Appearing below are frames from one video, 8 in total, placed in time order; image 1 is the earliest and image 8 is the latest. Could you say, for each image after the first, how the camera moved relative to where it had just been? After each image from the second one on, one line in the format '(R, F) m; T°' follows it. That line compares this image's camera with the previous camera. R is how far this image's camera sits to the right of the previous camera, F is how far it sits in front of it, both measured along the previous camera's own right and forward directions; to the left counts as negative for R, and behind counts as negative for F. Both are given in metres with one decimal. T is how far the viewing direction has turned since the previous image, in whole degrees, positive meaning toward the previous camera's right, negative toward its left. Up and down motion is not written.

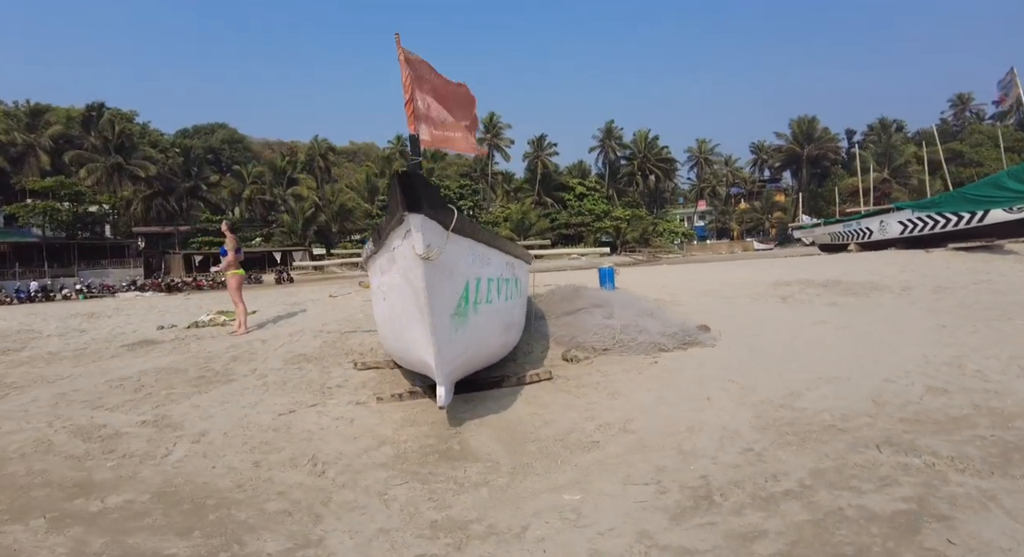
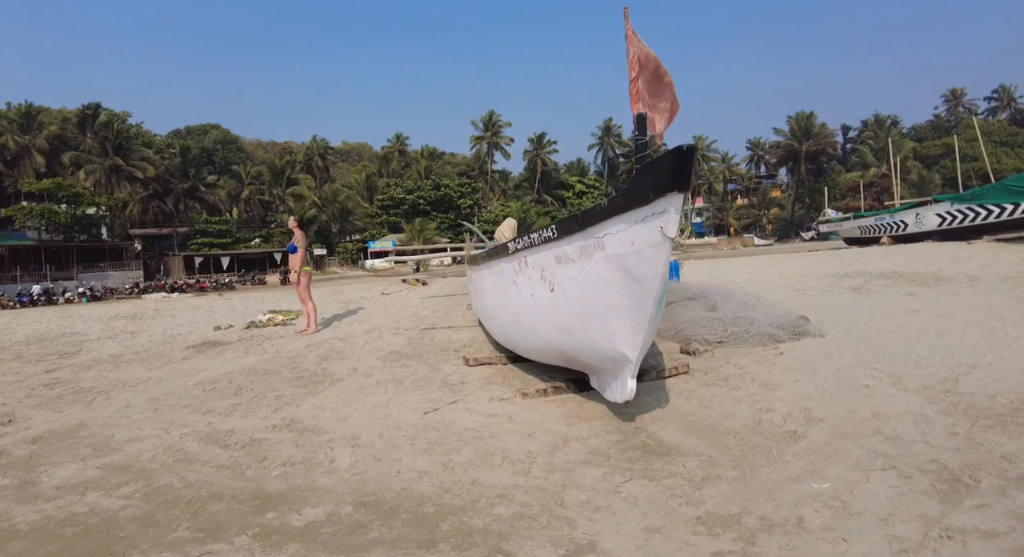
(-1.6, +0.2) m; +3°
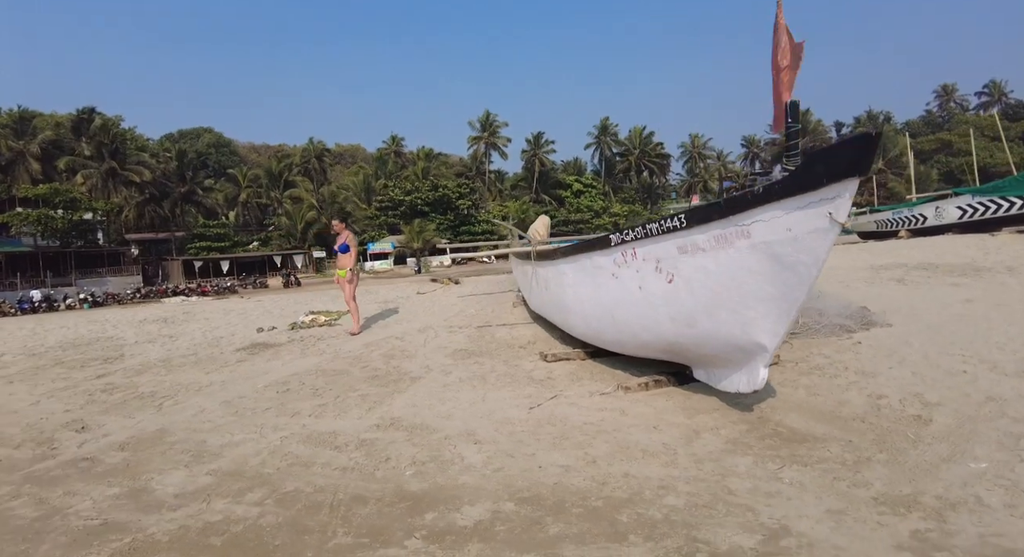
(-1.1, +0.1) m; +2°
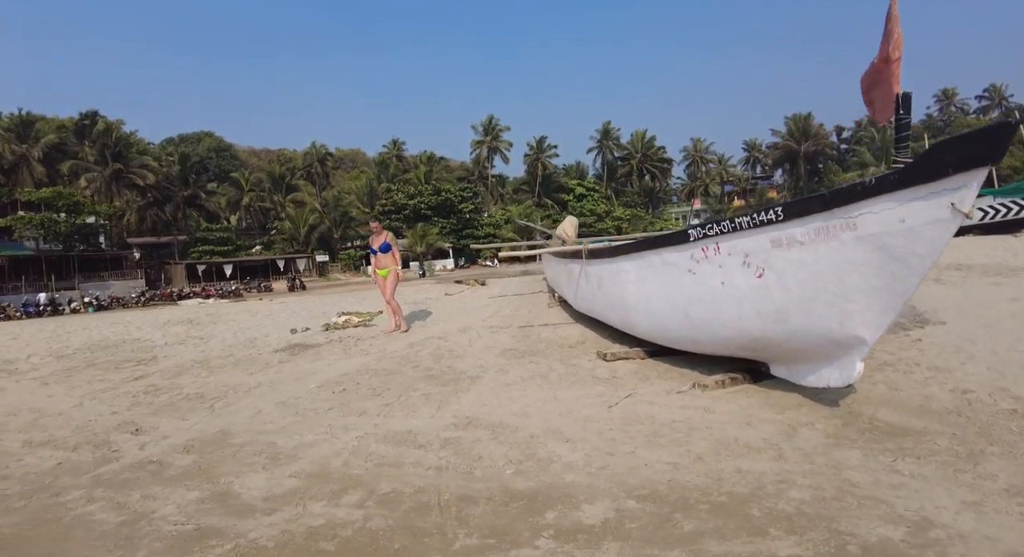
(-0.8, +0.1) m; +1°
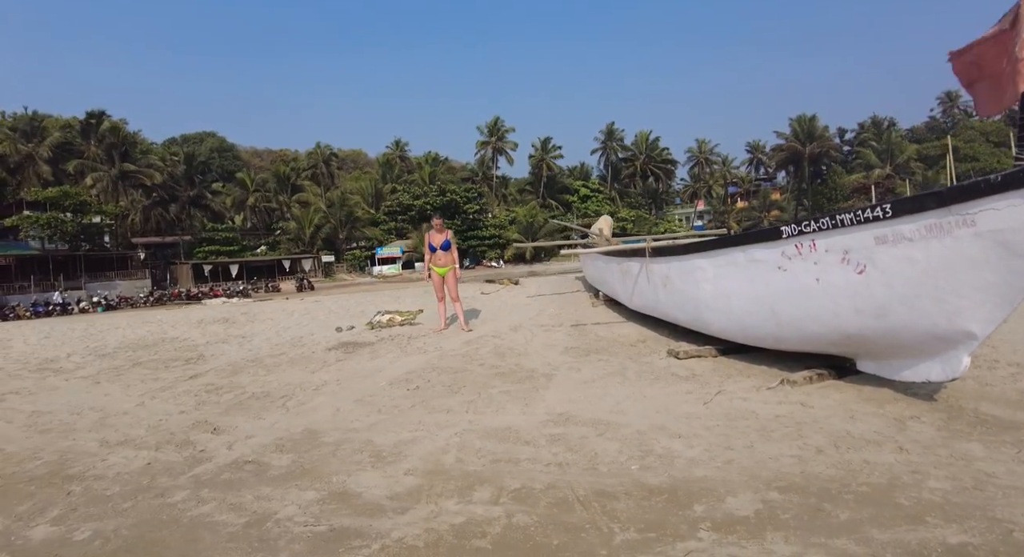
(-0.9, 0.0) m; +1°
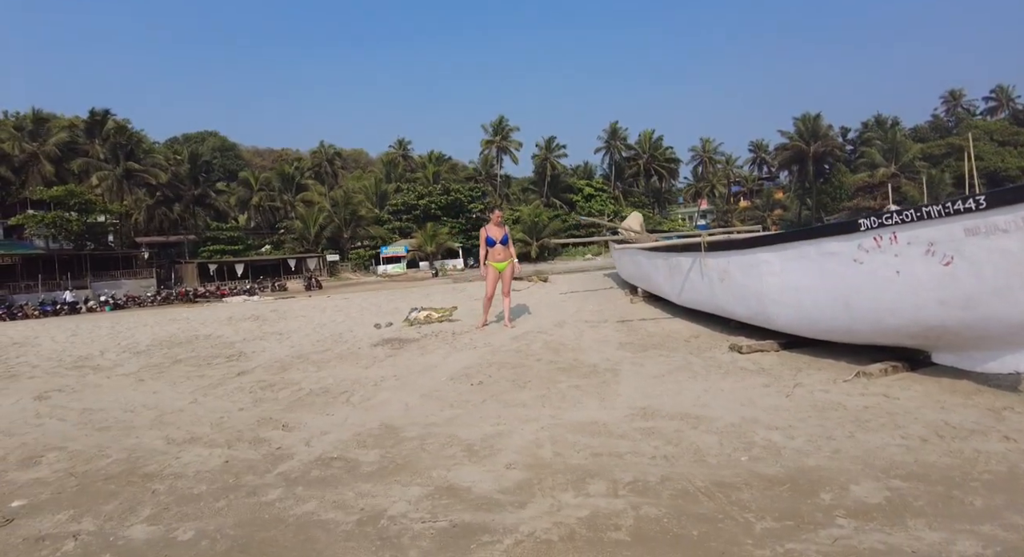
(-0.8, +0.1) m; +1°
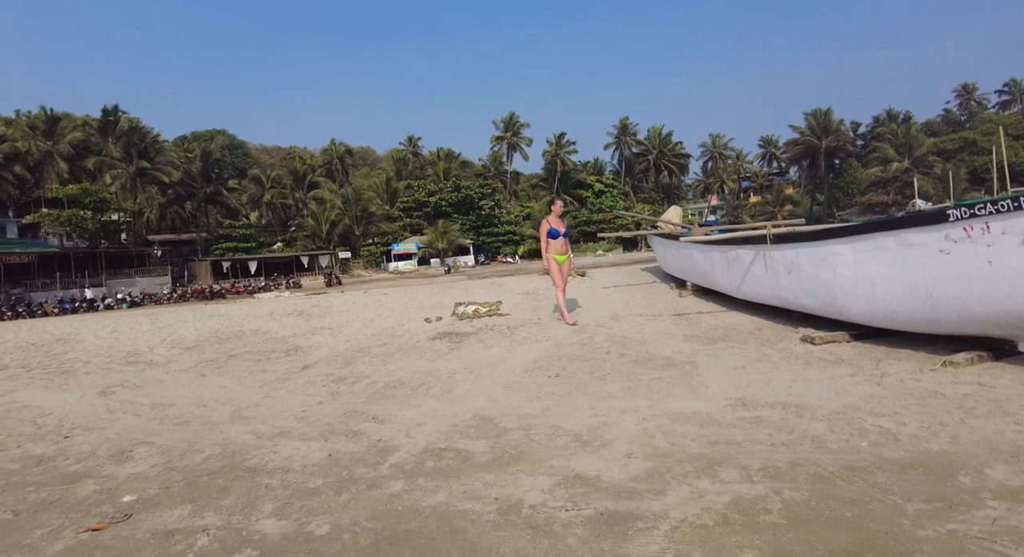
(-0.9, 0.0) m; +1°
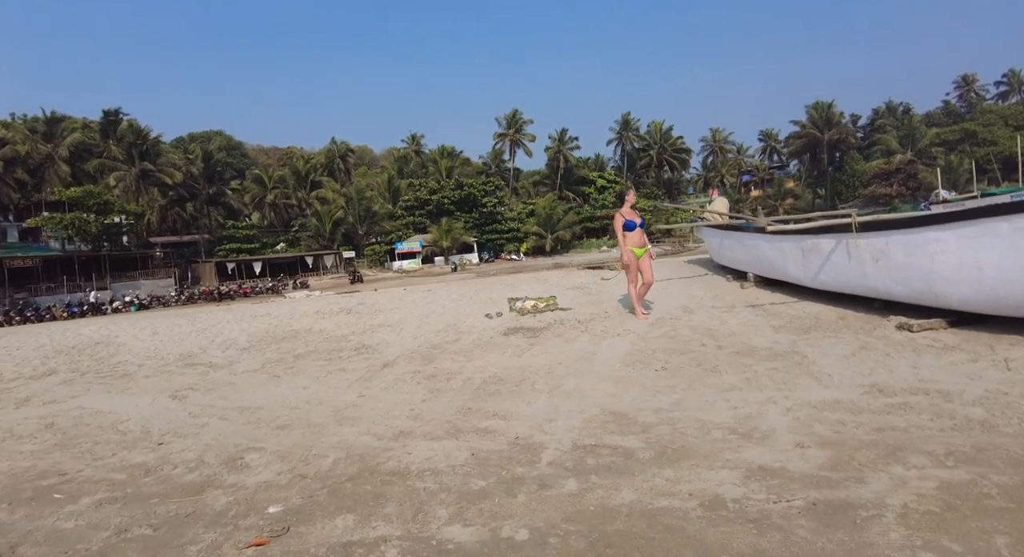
(-1.3, +0.1) m; +2°
